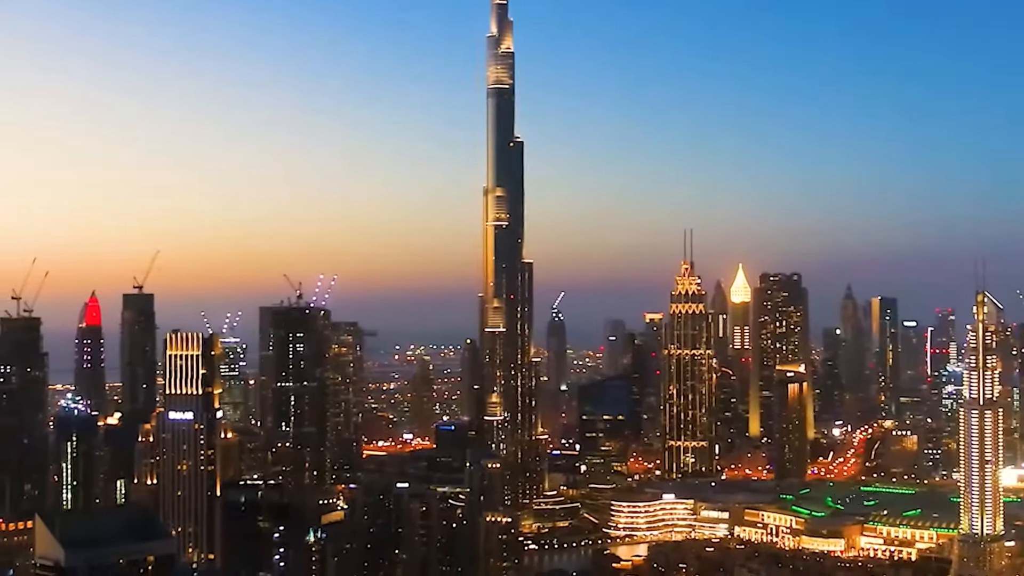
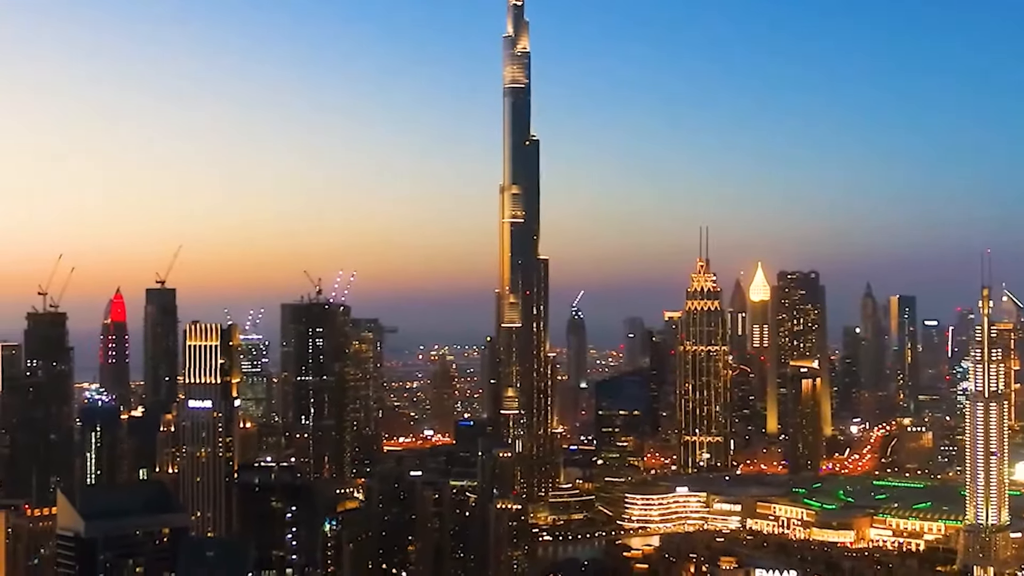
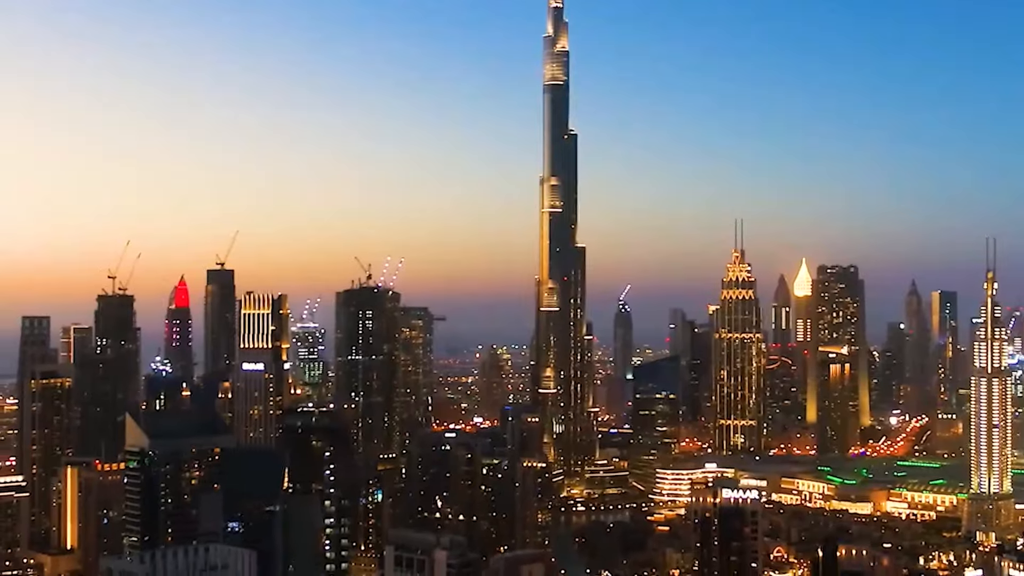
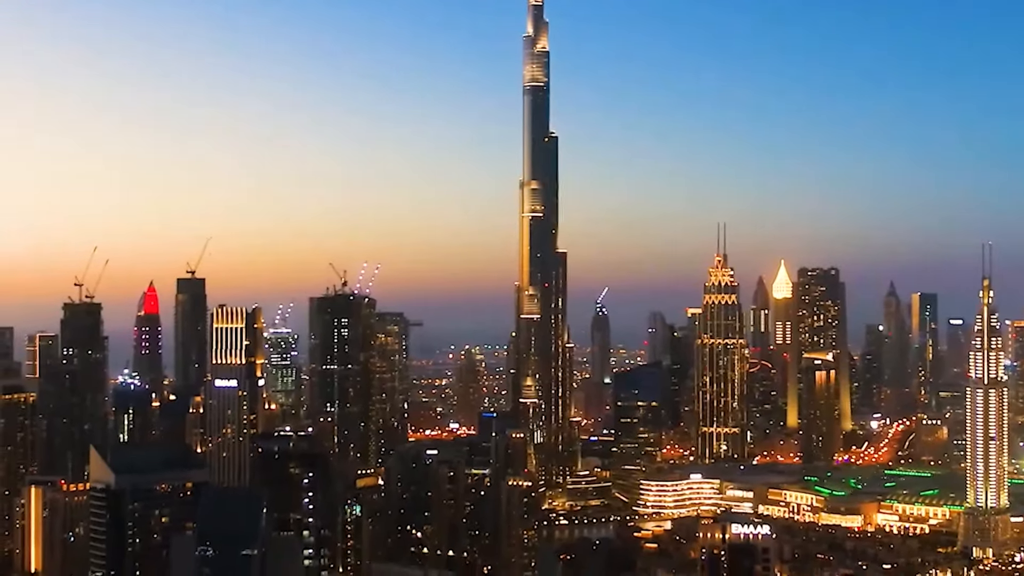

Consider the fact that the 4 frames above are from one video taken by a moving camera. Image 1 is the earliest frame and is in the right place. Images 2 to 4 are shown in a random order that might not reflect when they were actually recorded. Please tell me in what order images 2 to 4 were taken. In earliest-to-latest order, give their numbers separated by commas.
2, 4, 3
